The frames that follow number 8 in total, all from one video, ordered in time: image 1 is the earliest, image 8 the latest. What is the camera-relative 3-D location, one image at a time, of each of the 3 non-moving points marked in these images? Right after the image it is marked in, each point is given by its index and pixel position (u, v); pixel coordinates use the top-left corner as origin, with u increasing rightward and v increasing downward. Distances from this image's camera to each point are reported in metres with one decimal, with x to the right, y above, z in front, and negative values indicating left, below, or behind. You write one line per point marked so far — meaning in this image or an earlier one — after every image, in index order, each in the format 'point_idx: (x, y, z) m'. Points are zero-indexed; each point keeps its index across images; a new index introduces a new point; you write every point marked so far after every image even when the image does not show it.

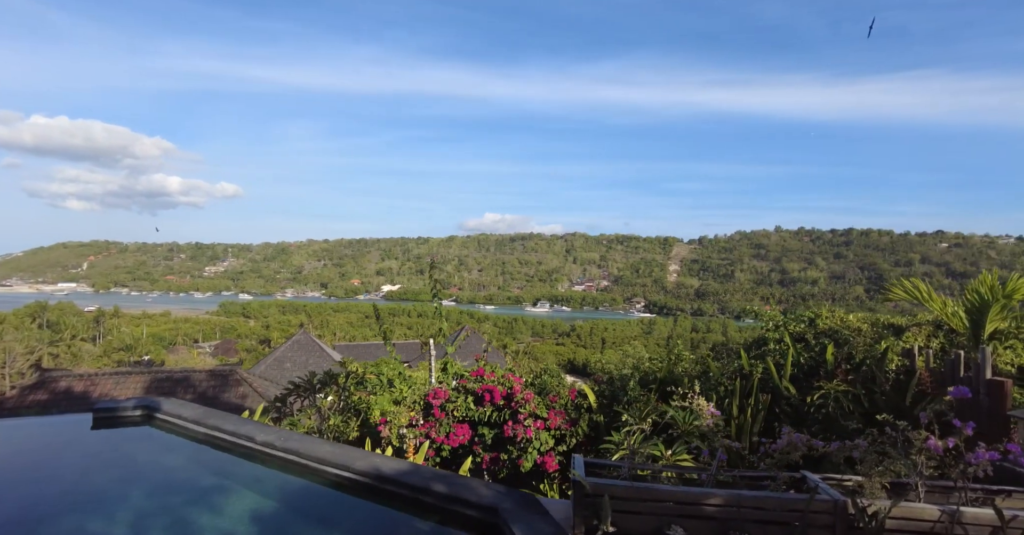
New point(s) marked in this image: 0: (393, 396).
0: (-2.3, -2.1, +7.4) m
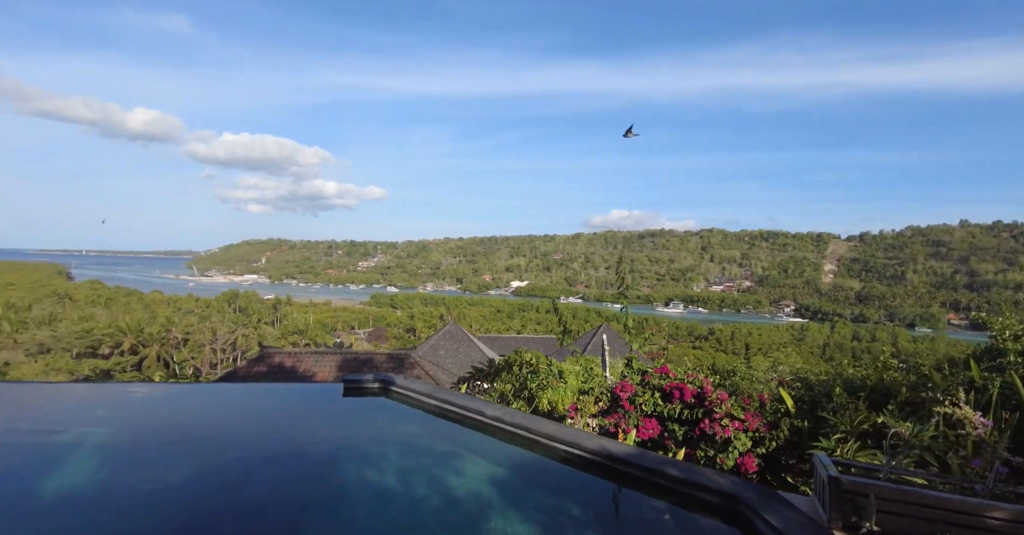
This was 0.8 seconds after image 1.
0: (+1.2, -2.1, +8.2) m
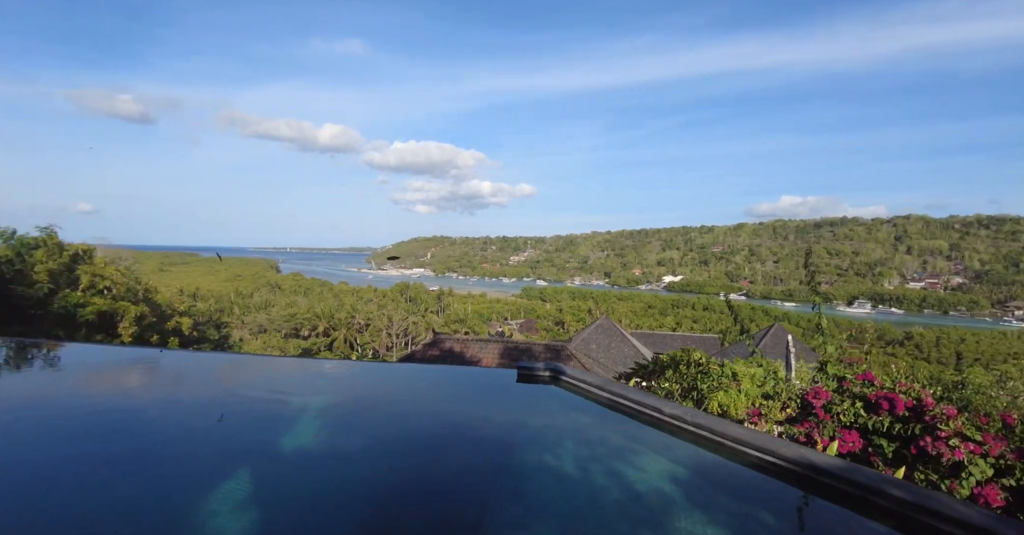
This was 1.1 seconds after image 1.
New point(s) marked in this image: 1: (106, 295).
0: (+4.3, -2.0, +7.7) m
1: (-9.1, -0.7, +10.6) m
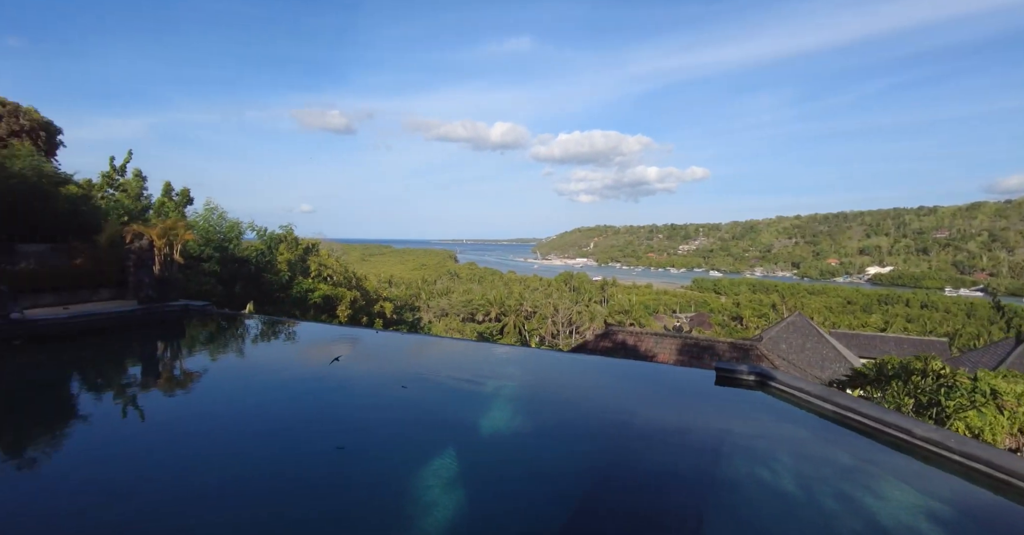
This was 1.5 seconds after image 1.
0: (+6.8, -1.8, +5.4) m
1: (-4.8, -0.4, +12.6) m
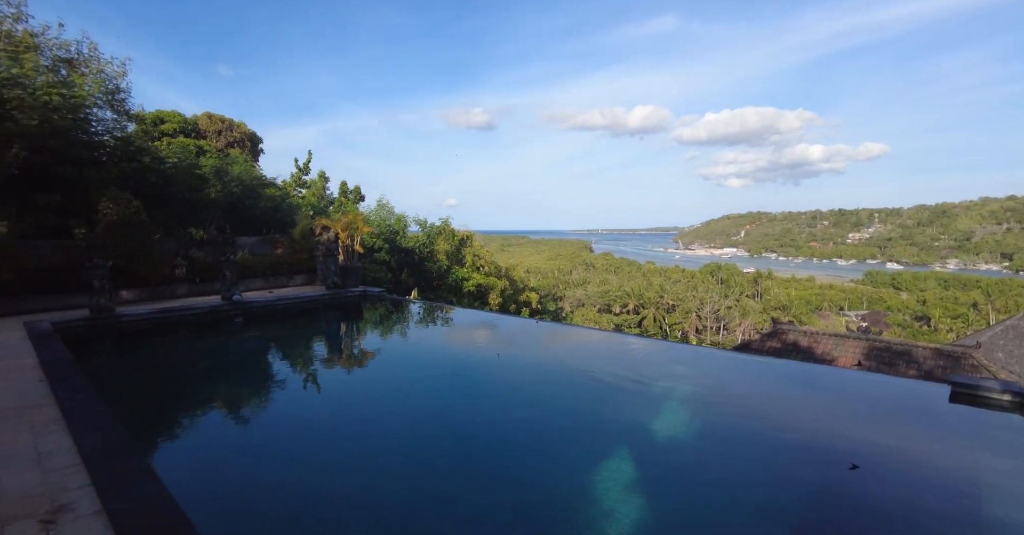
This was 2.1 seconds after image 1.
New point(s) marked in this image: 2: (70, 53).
0: (+8.3, -1.8, +2.9) m
1: (-0.8, -0.1, +13.0) m
2: (-8.9, +4.3, +9.5) m
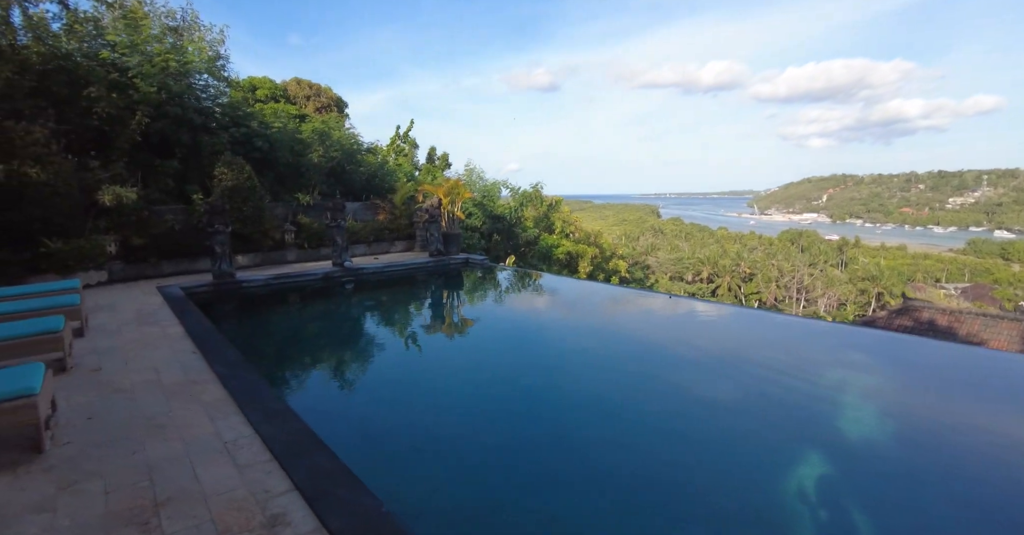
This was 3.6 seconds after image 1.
0: (+9.4, -1.8, +1.5) m
1: (+1.5, +0.8, +12.5) m
2: (-6.9, +5.0, +9.6) m
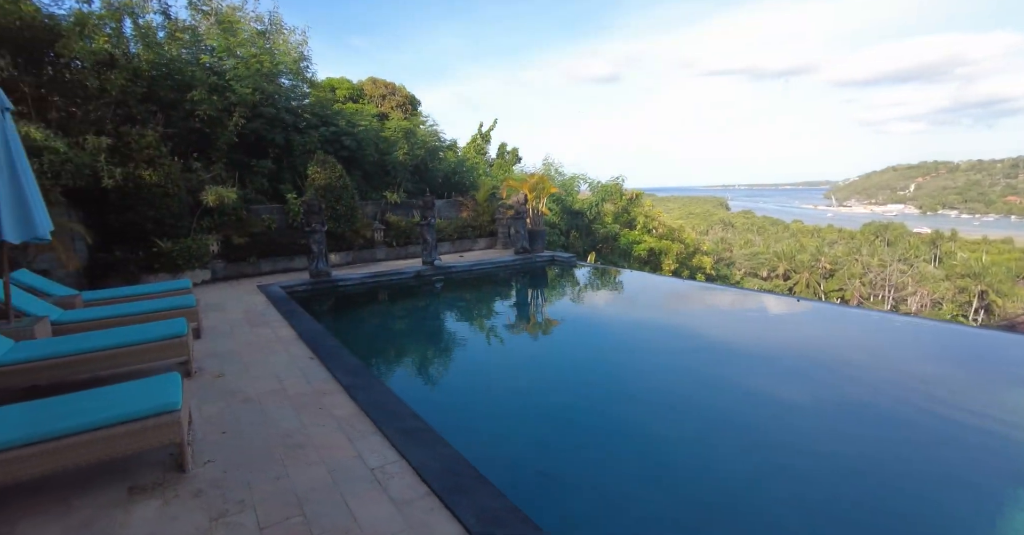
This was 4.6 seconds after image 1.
0: (+10.0, -1.8, 0.0) m
1: (+3.5, +0.8, +11.8) m
2: (-5.2, +5.1, +9.9) m
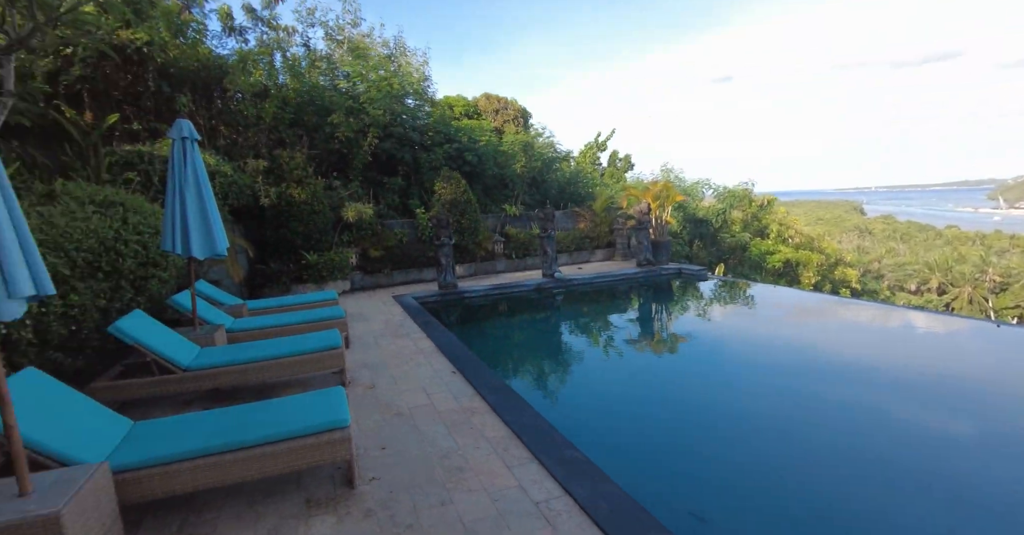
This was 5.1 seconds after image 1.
0: (+10.1, -1.9, -2.3) m
1: (+6.1, +0.5, +10.6) m
2: (-2.7, +4.8, +10.6) m
